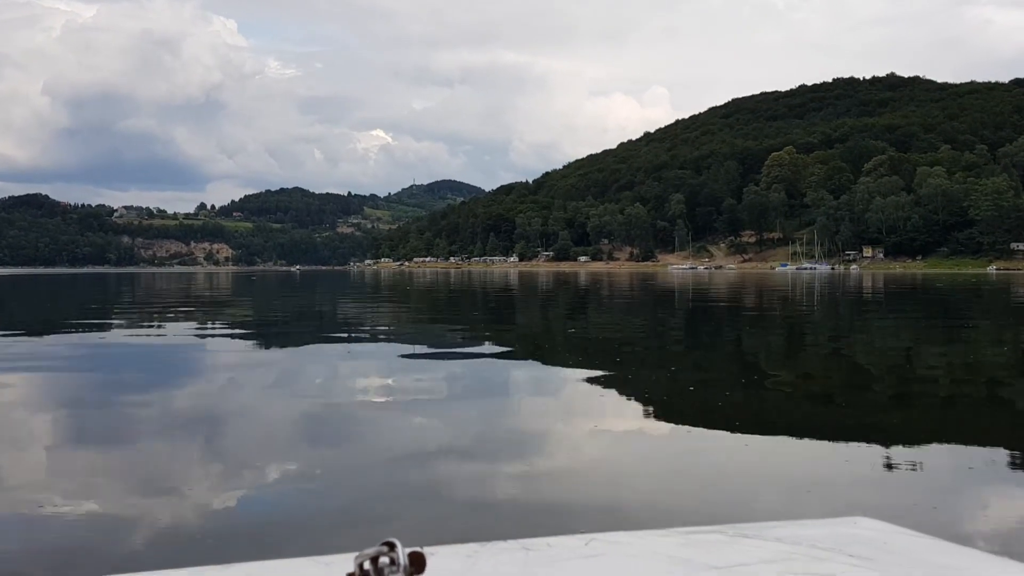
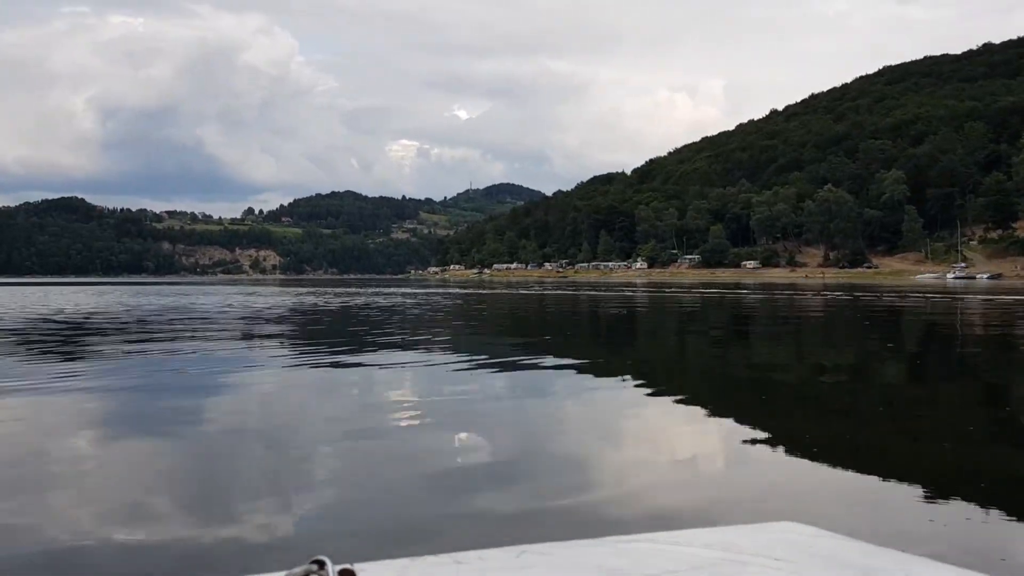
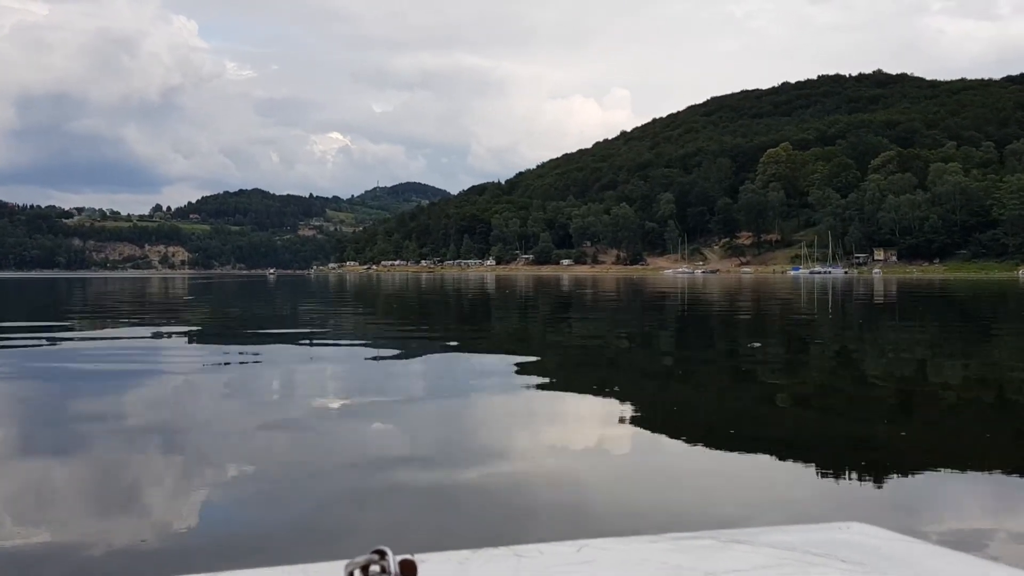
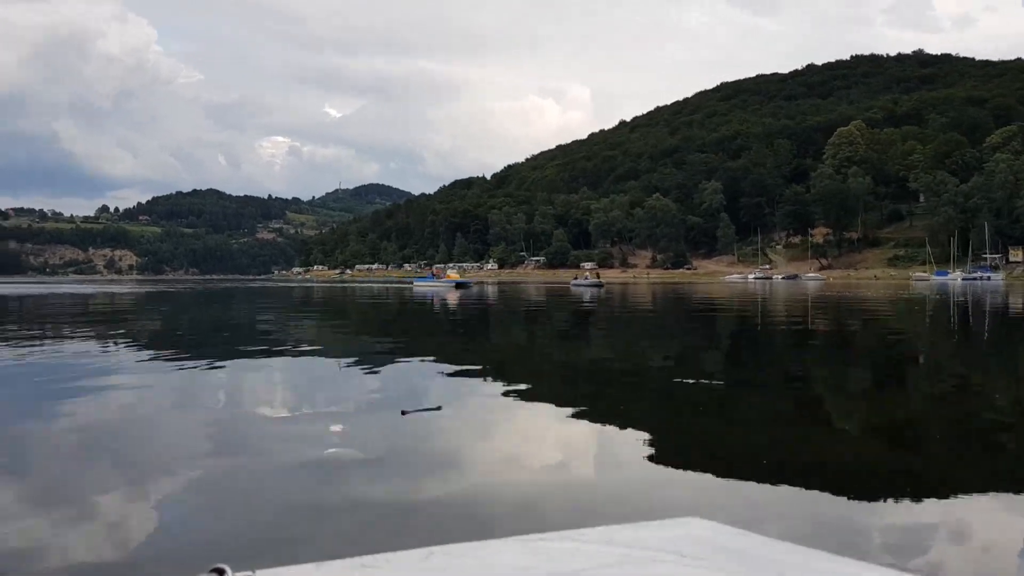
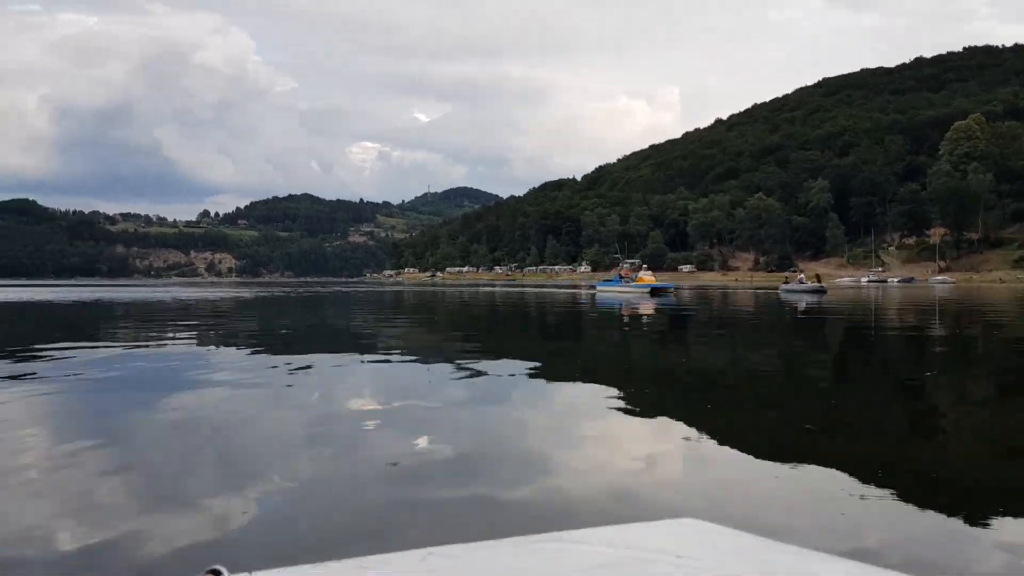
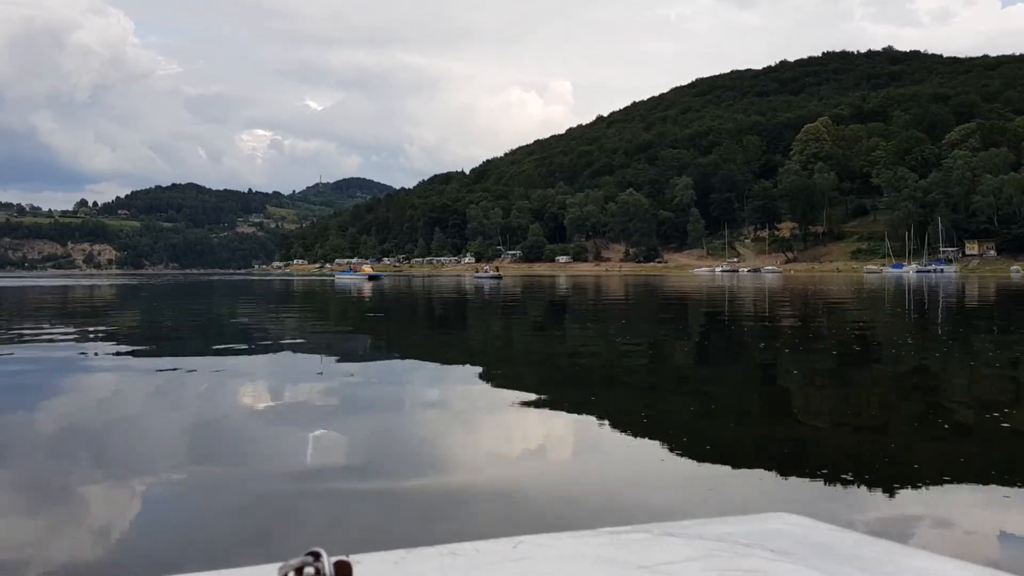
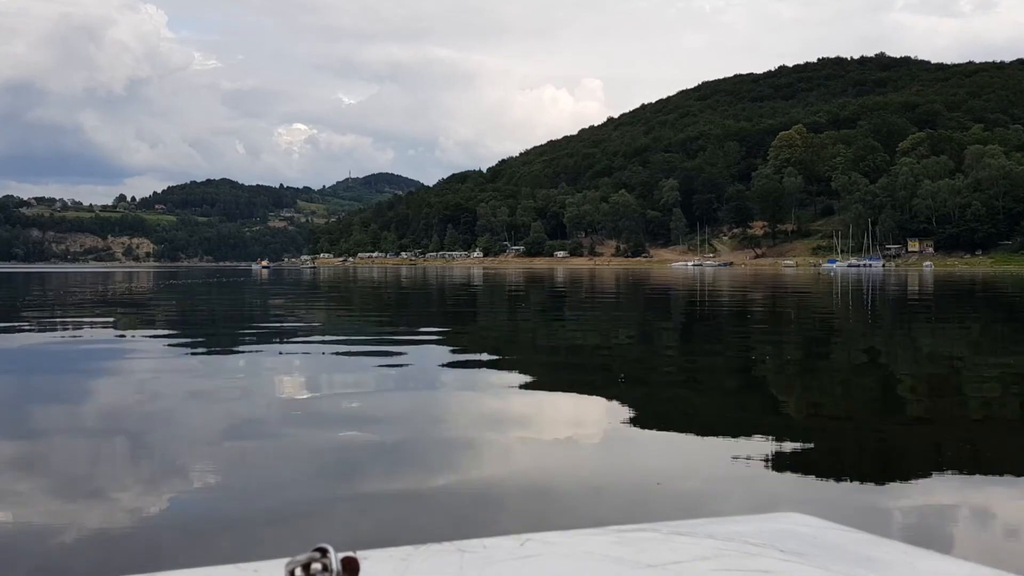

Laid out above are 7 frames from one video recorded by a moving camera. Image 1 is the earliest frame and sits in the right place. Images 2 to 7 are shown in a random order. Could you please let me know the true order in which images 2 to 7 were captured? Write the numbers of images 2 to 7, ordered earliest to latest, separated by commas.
3, 7, 6, 4, 5, 2
